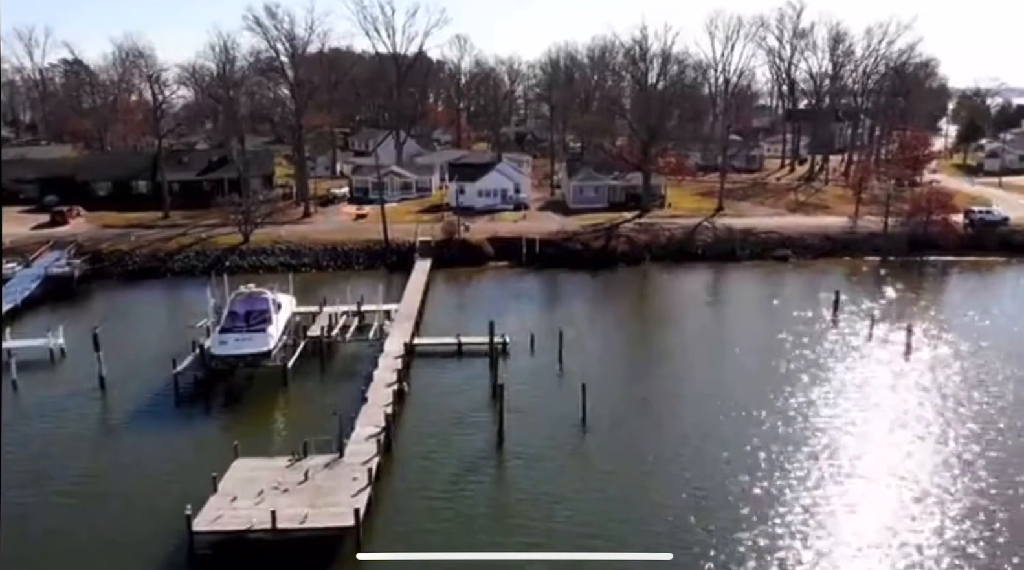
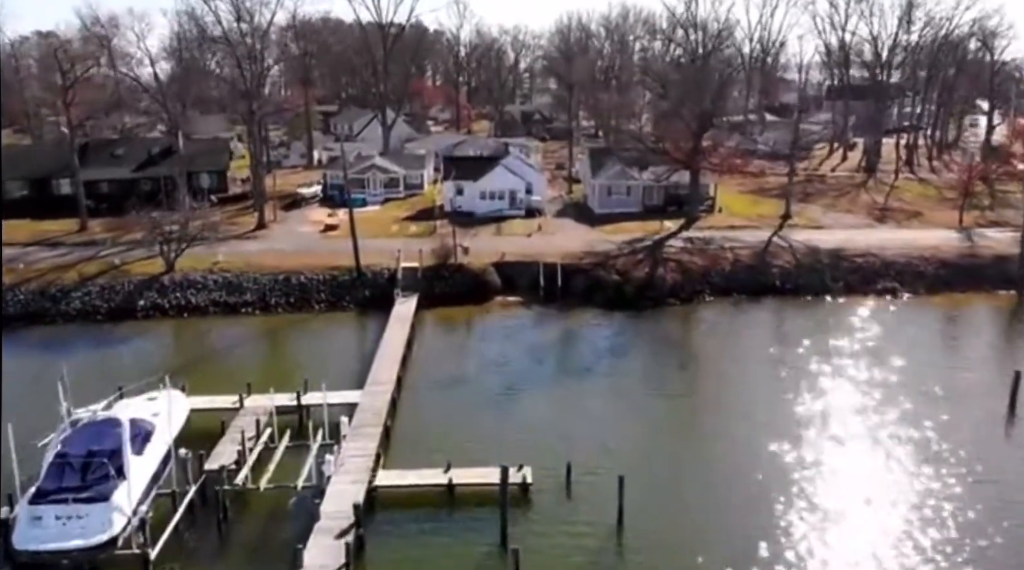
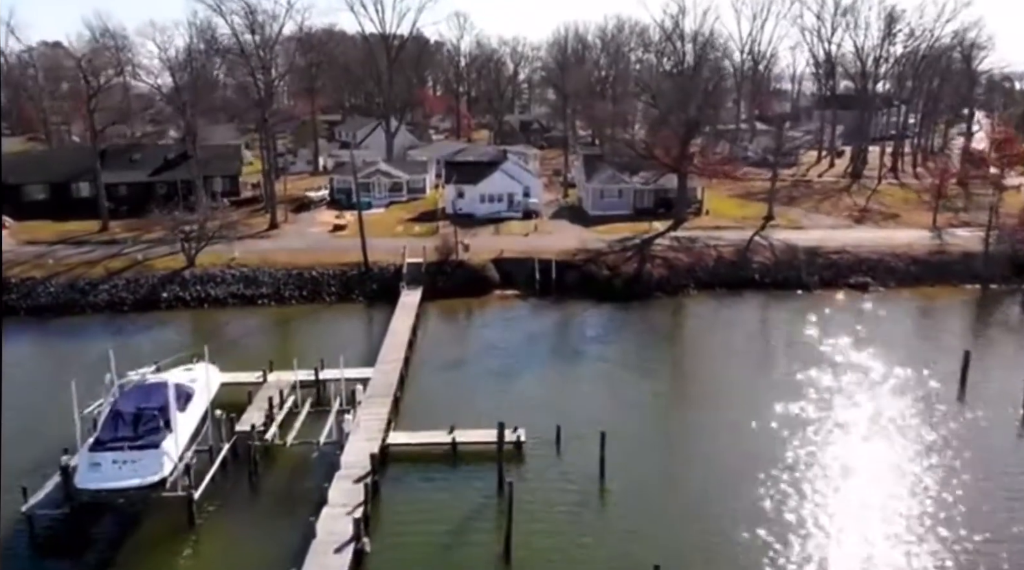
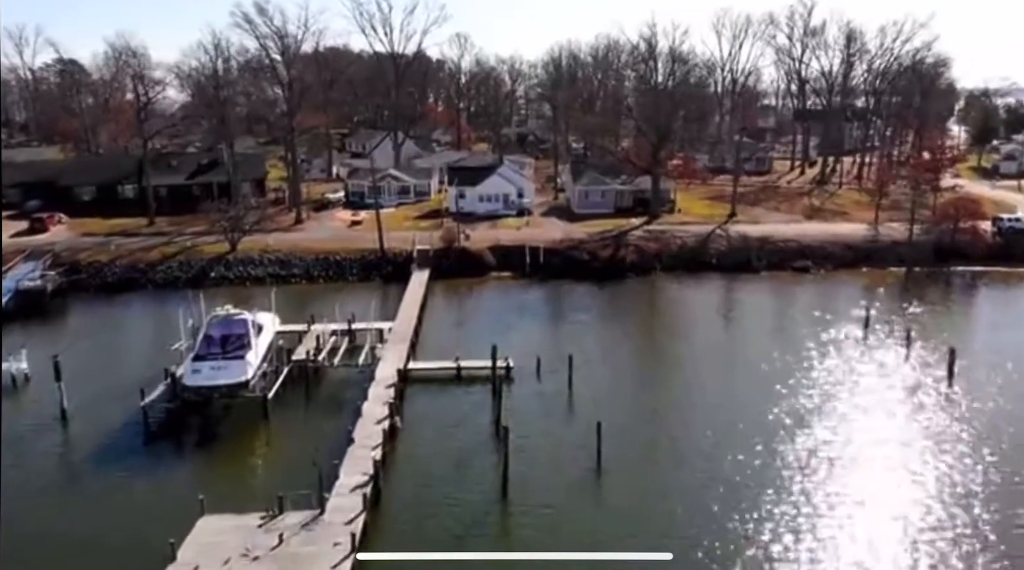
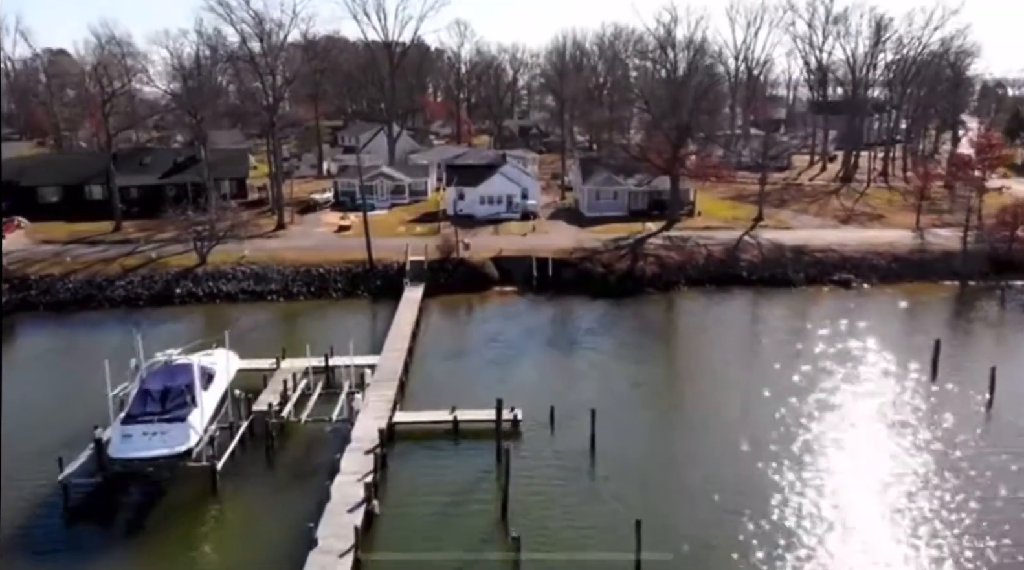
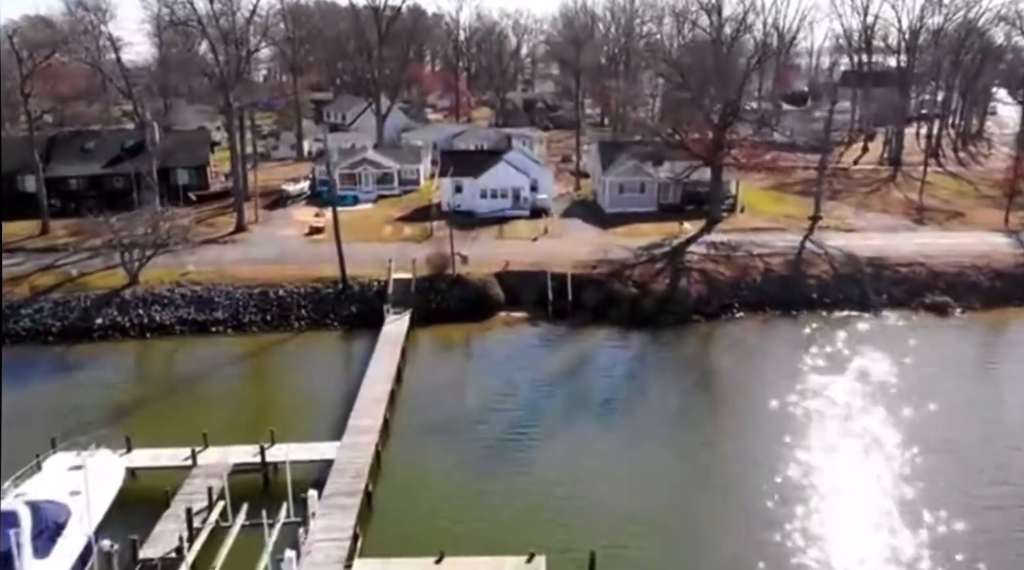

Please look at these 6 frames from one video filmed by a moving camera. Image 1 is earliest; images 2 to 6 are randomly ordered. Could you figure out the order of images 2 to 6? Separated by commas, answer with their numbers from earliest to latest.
4, 5, 3, 2, 6
